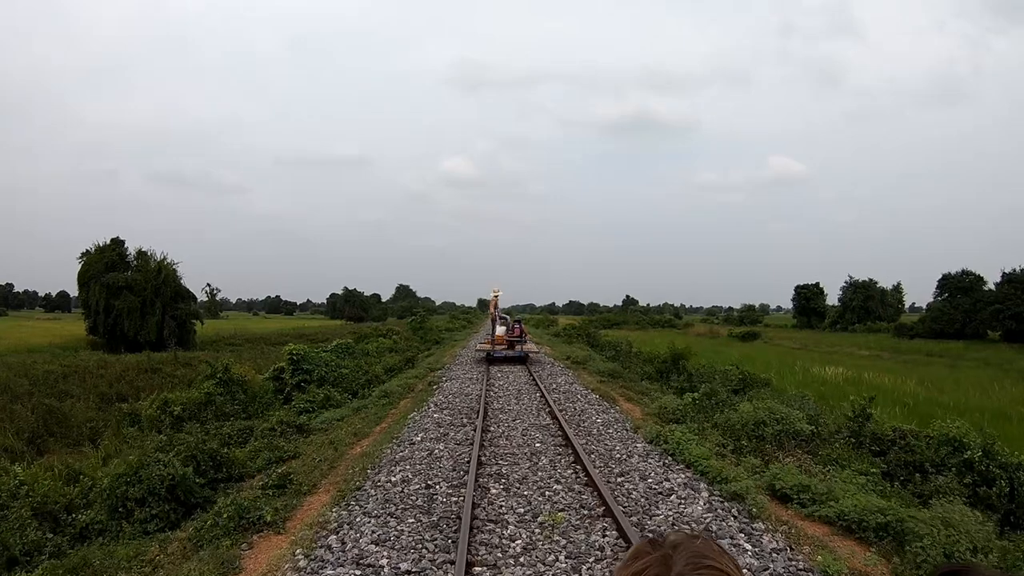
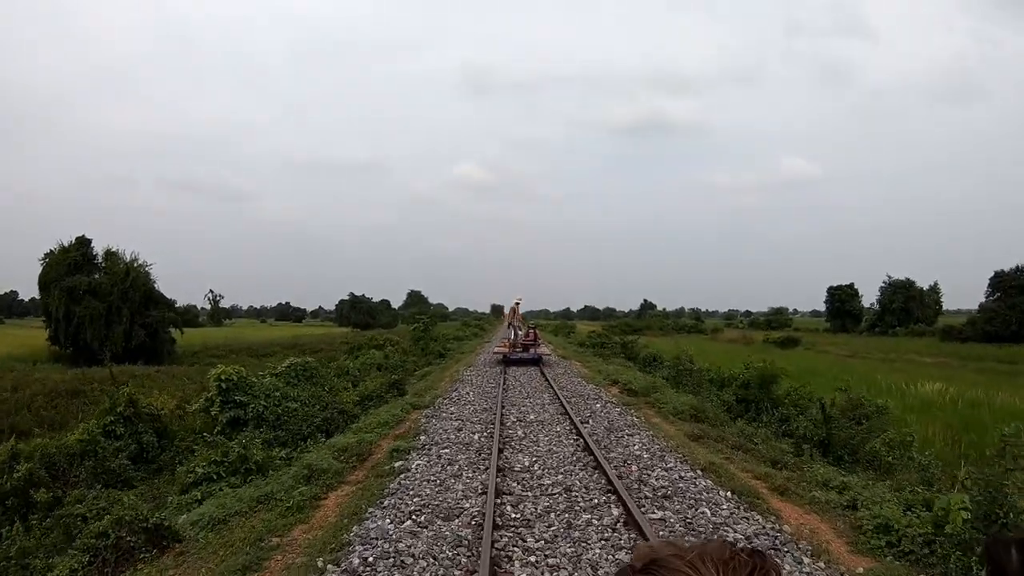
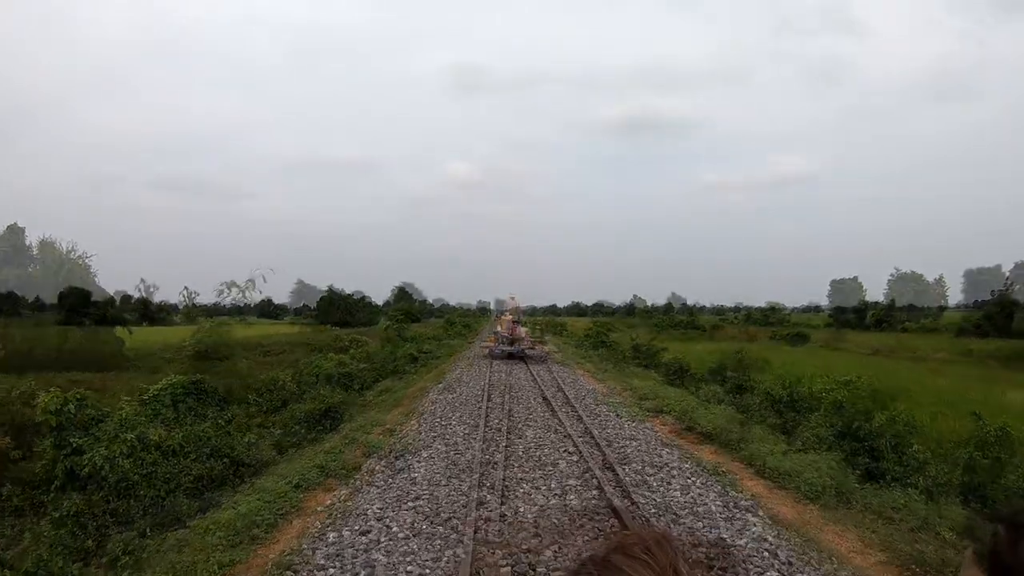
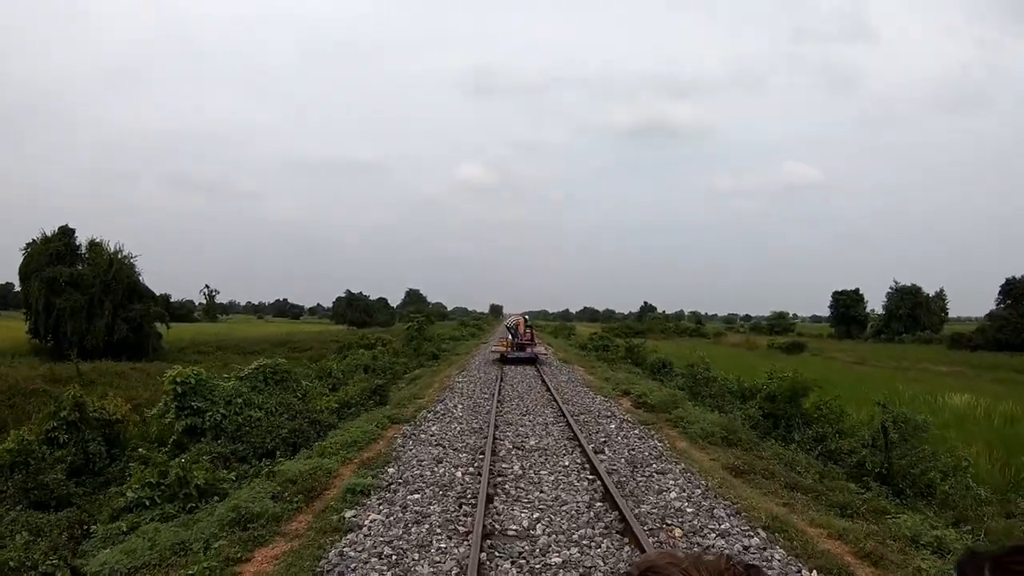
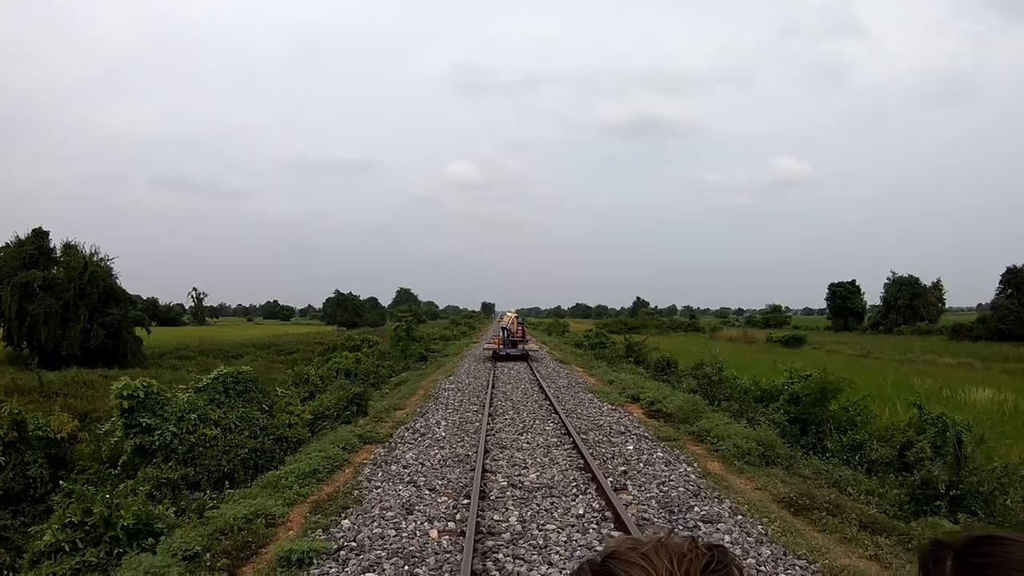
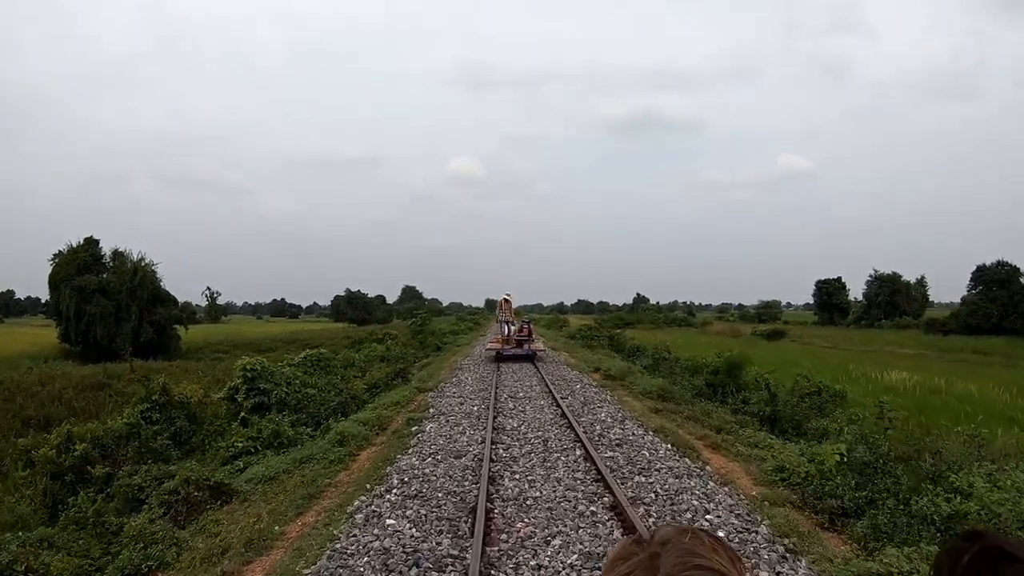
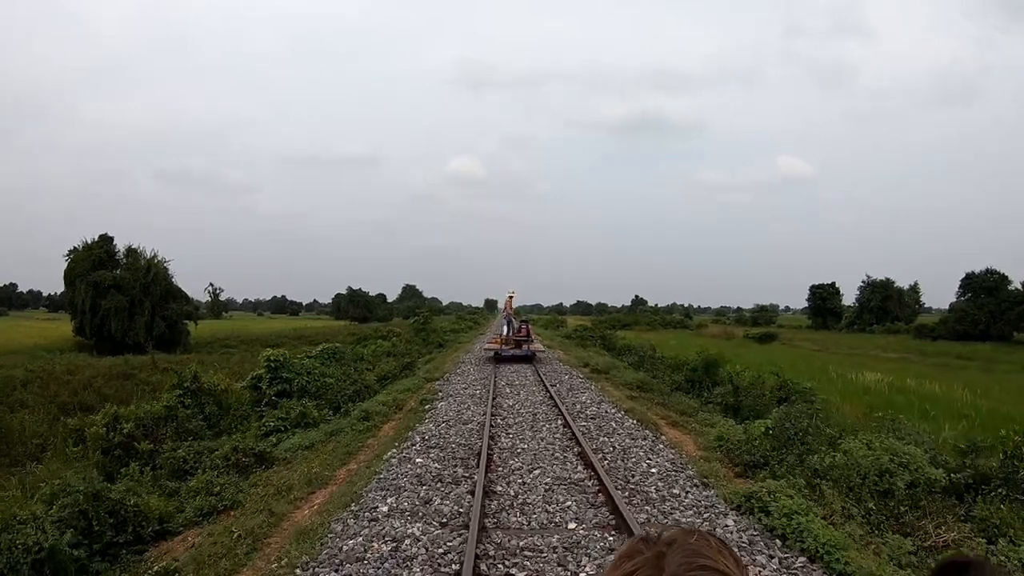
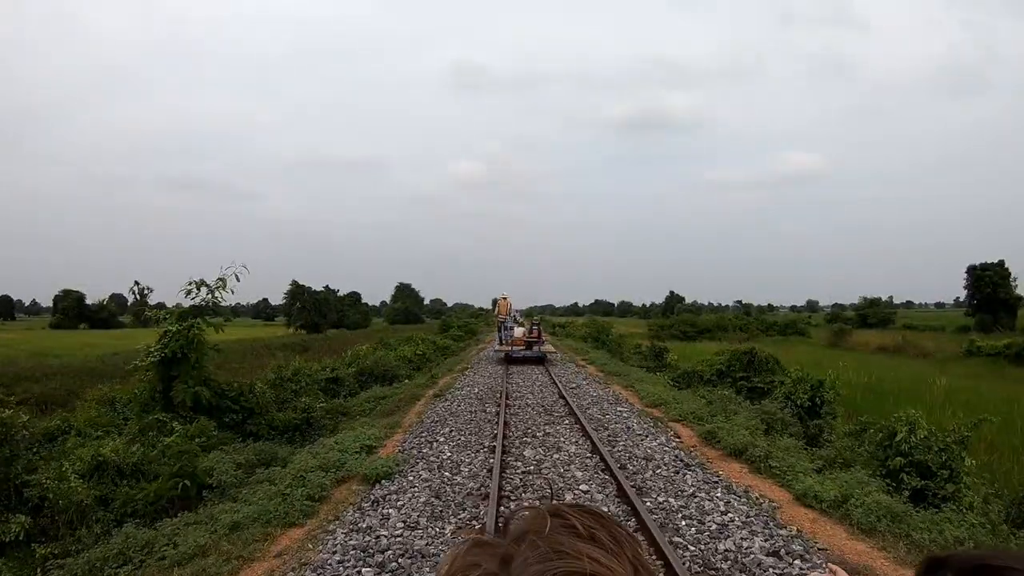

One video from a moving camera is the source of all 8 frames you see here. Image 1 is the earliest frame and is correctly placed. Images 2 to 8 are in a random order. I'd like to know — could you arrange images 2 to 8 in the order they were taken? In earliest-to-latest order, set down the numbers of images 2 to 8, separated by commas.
7, 6, 2, 4, 5, 3, 8
